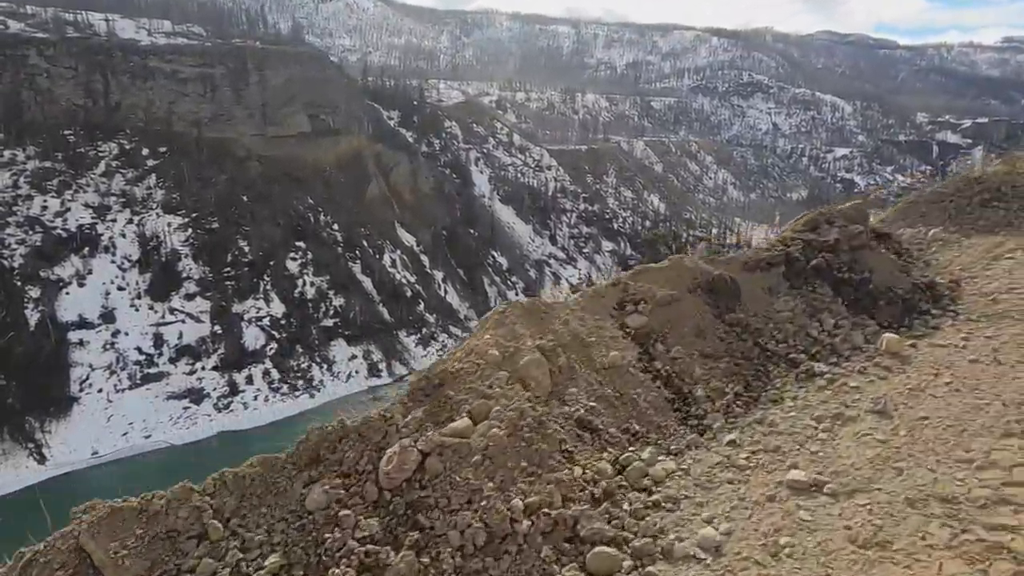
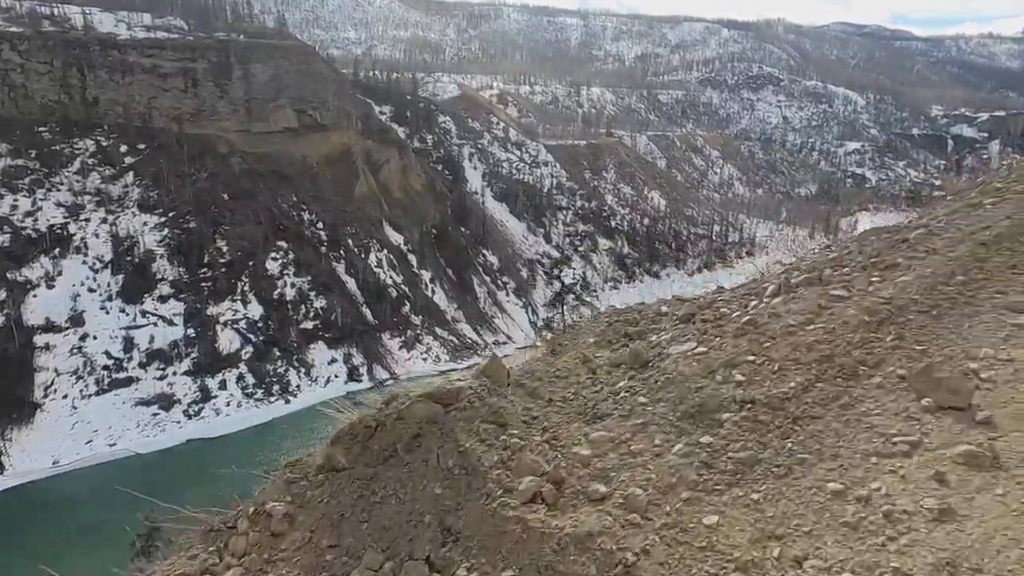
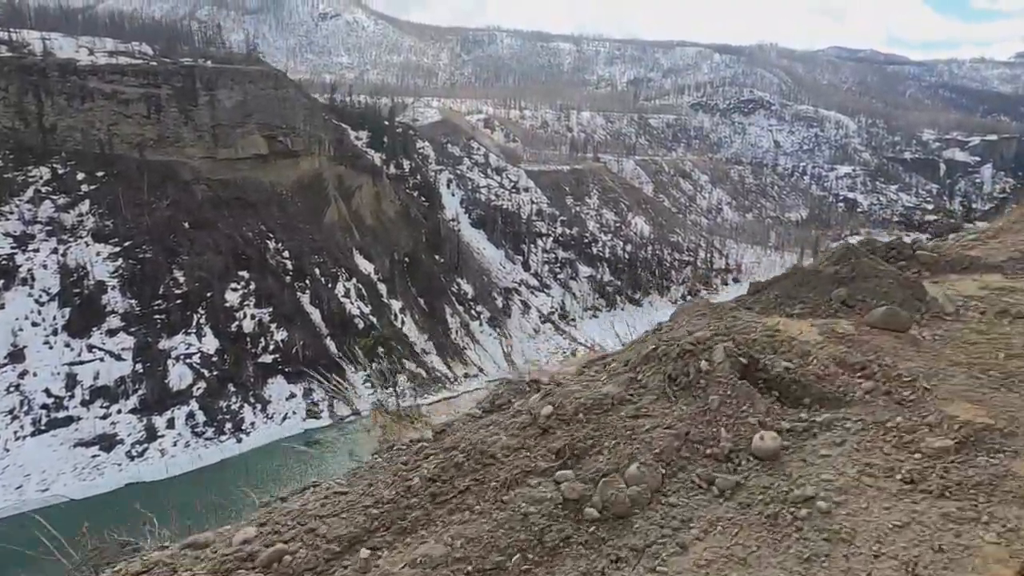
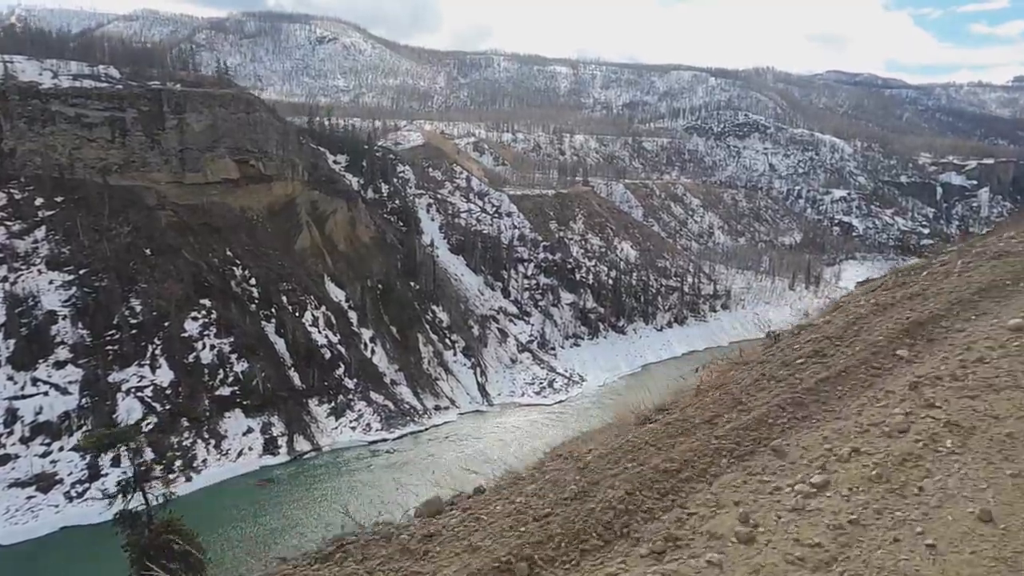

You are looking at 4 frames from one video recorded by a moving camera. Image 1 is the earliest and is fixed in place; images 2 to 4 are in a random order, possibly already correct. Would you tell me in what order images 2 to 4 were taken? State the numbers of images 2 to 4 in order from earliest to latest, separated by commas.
2, 3, 4
